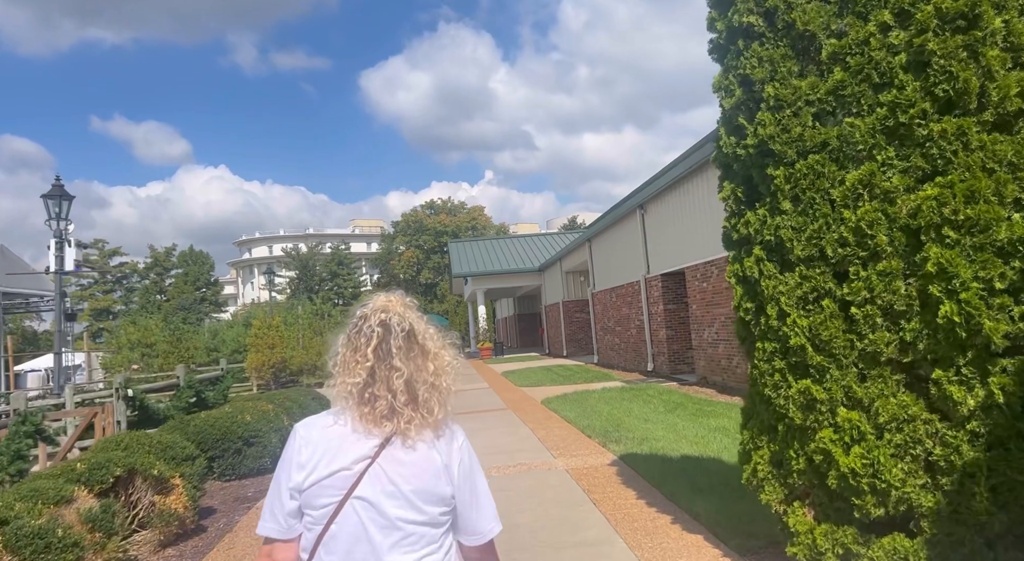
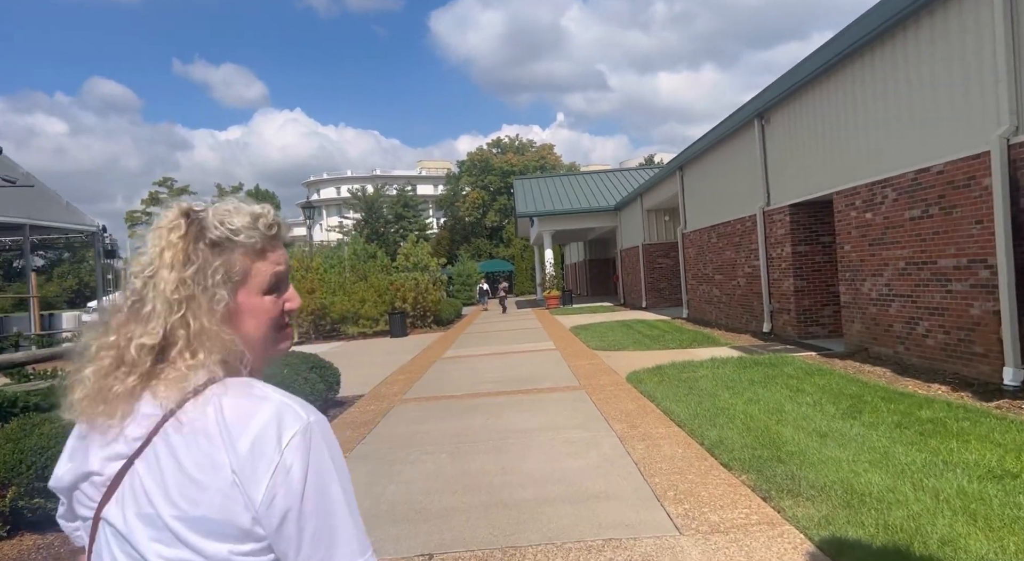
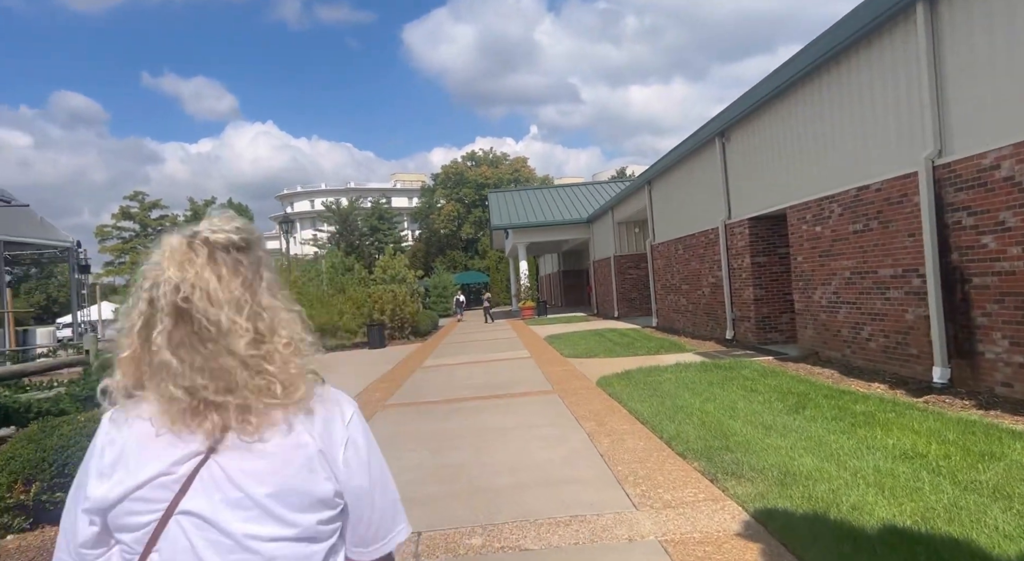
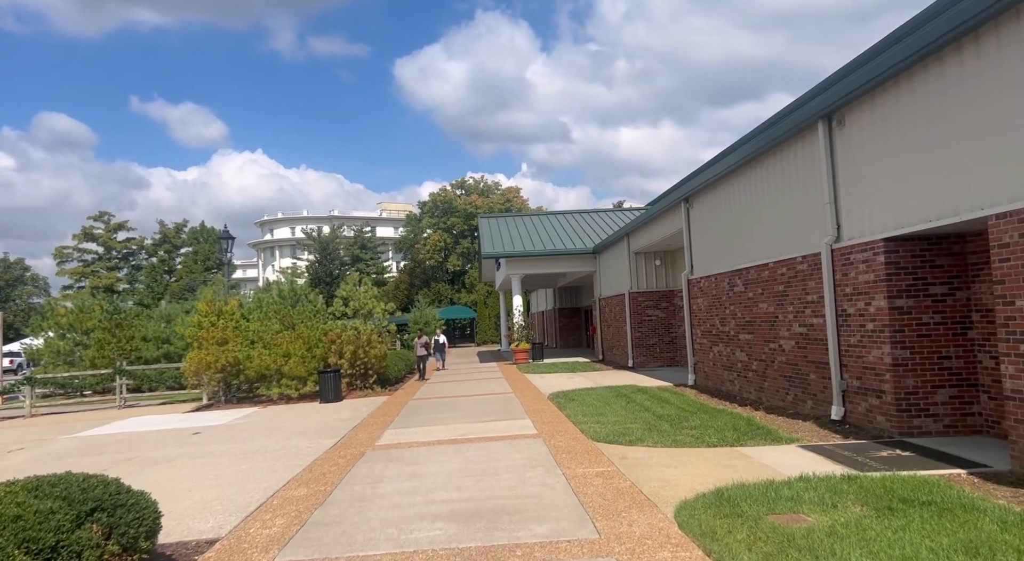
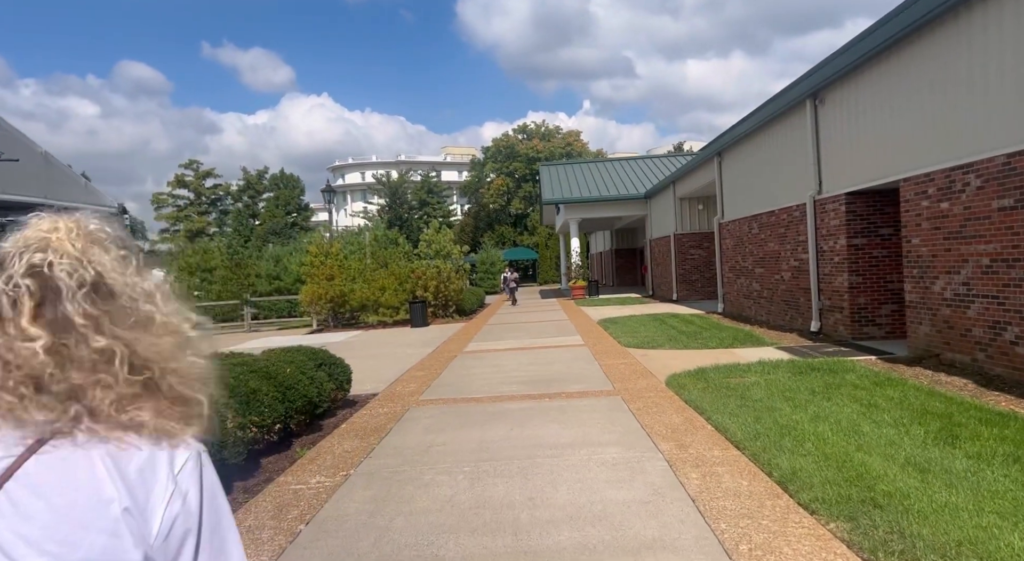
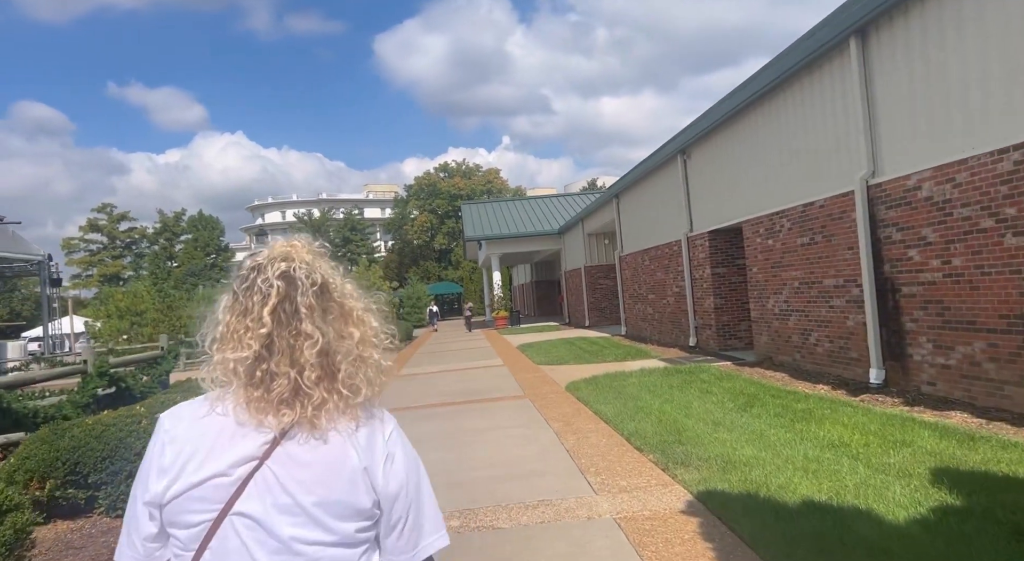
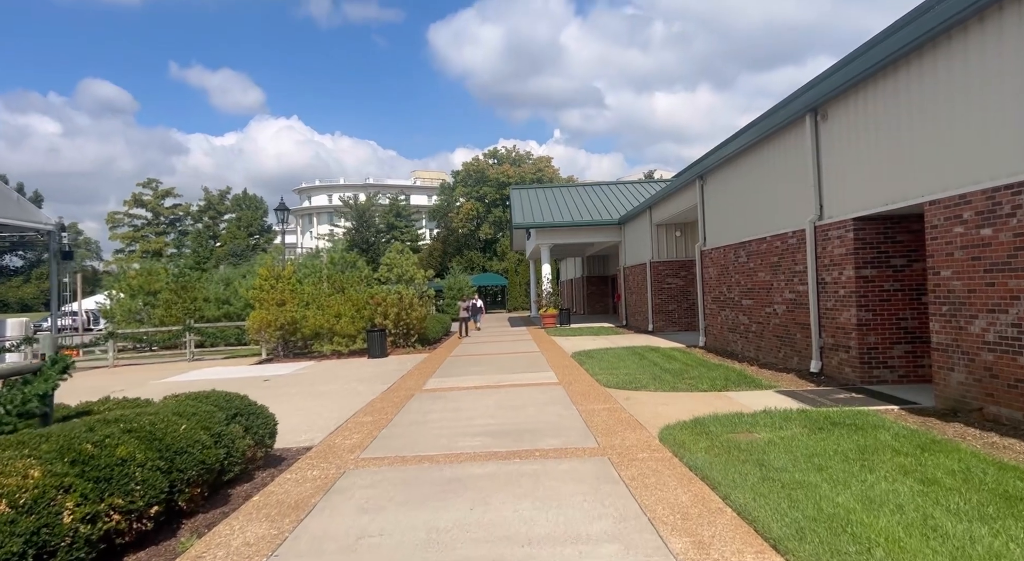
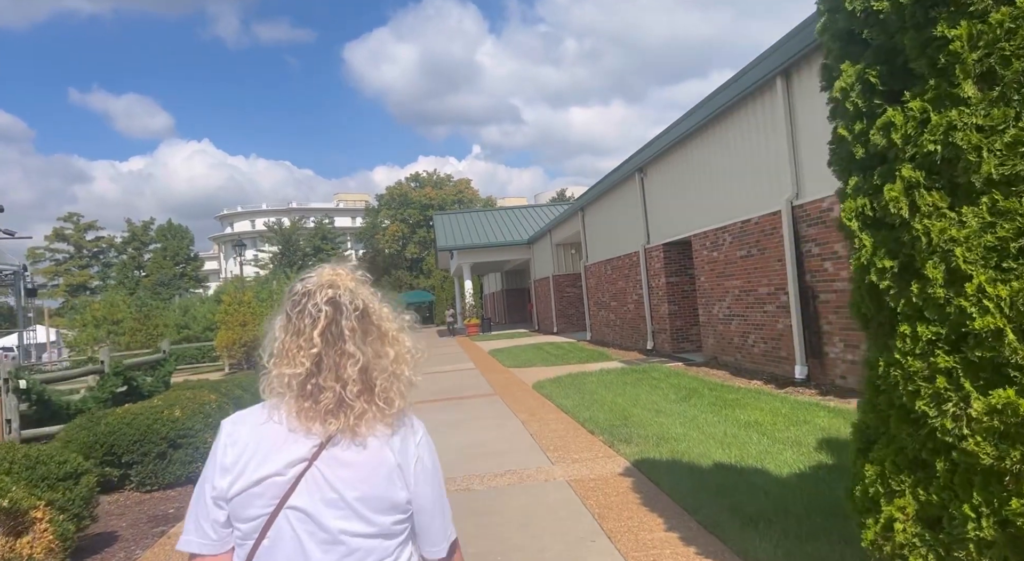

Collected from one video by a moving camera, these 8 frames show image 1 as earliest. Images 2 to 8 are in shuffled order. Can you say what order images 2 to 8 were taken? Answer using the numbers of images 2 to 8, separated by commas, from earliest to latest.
8, 6, 3, 2, 5, 7, 4
